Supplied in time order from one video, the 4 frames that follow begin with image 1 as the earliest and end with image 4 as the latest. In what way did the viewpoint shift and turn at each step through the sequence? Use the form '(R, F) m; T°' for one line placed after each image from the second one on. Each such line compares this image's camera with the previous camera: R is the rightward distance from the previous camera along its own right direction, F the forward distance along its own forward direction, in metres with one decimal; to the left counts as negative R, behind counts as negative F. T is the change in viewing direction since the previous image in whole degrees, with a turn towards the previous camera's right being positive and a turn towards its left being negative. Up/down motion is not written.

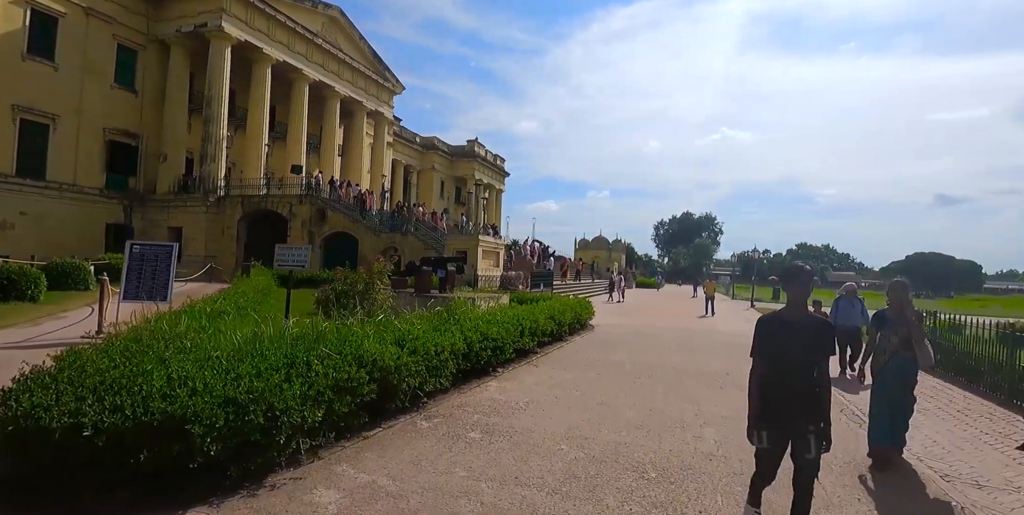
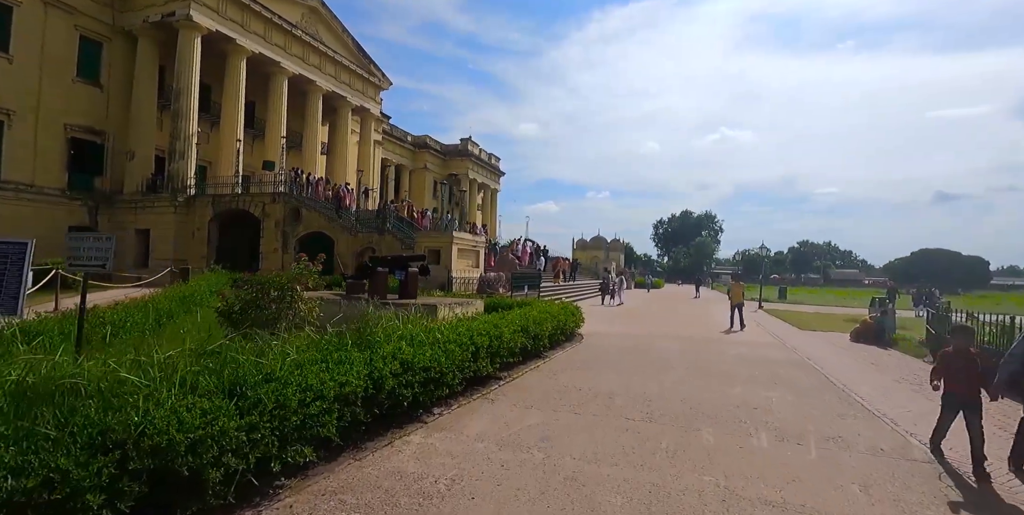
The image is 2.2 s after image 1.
(+0.7, +2.2) m; 0°
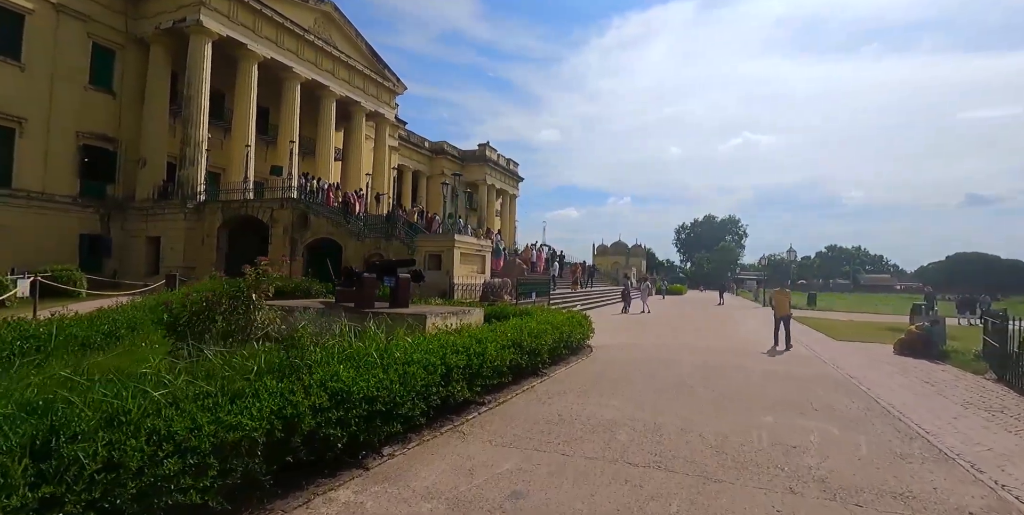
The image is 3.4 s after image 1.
(+0.4, +1.1) m; -2°
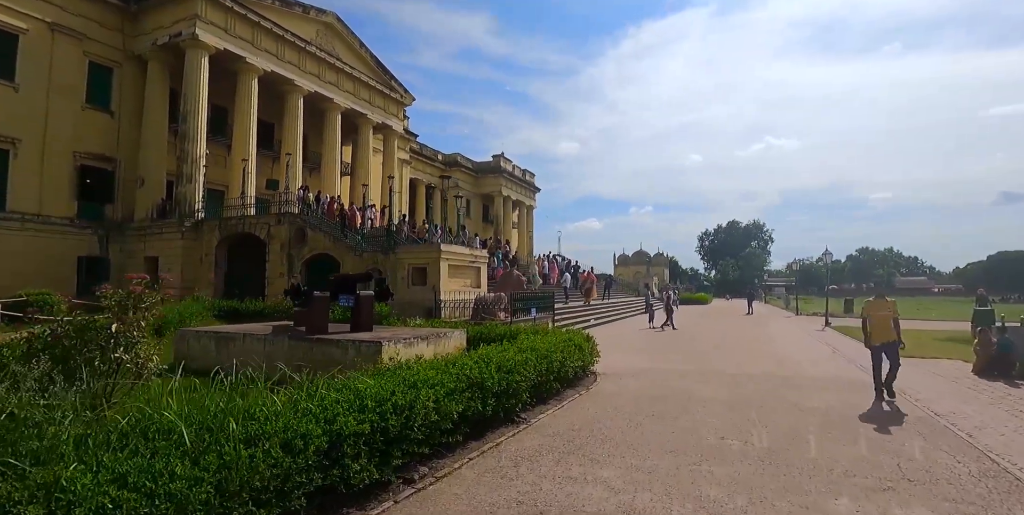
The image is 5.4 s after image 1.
(+0.7, +2.0) m; -2°
